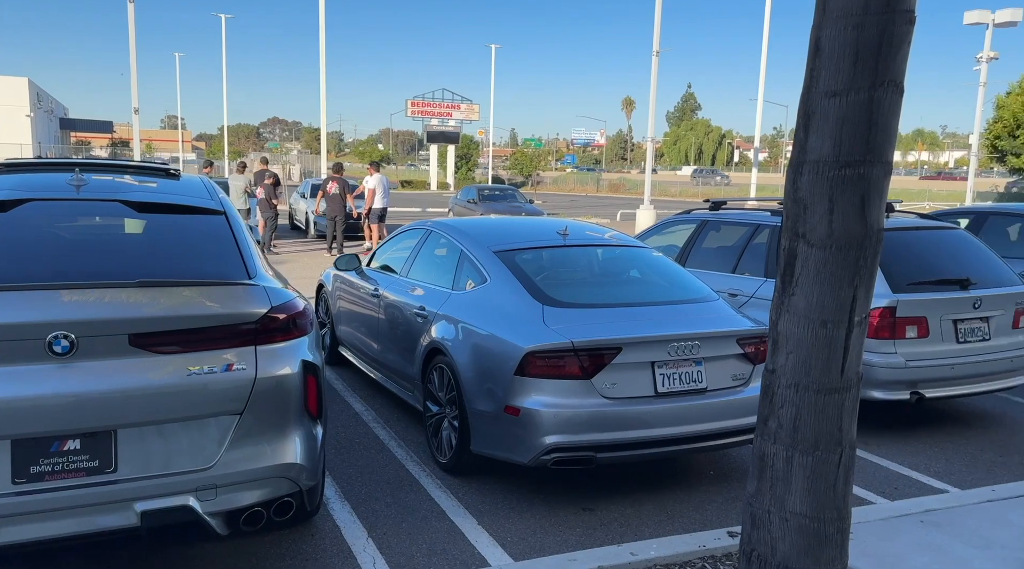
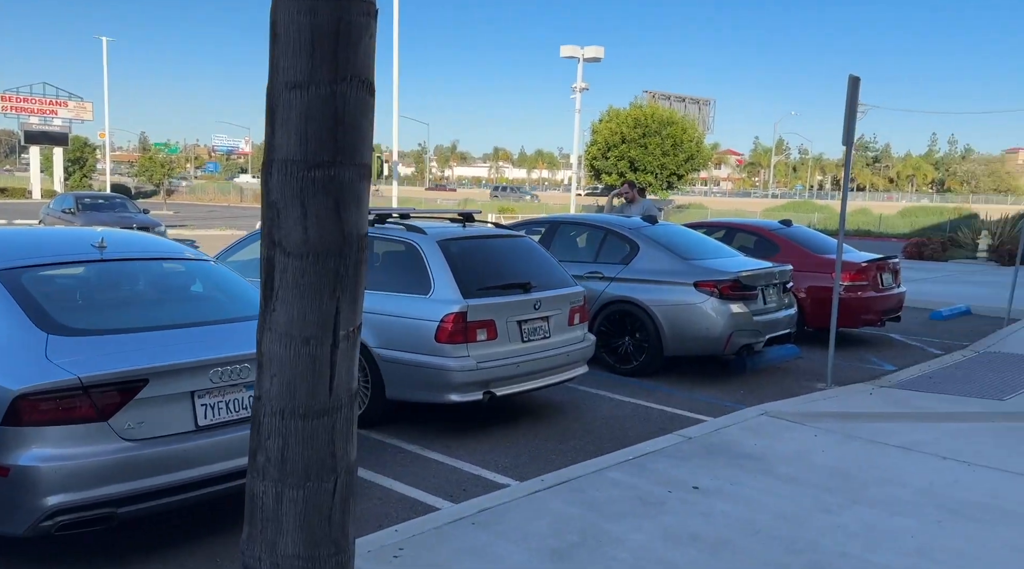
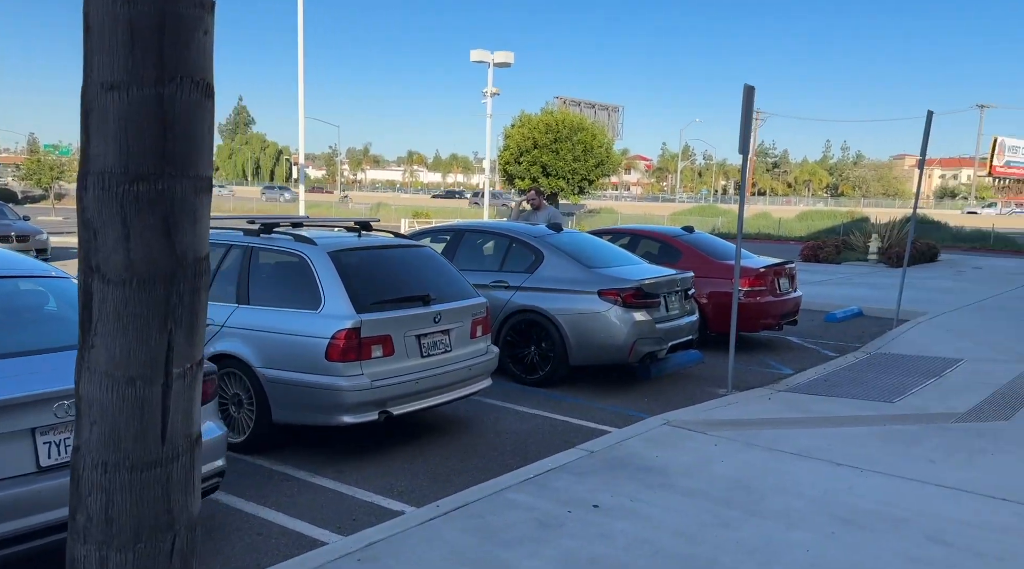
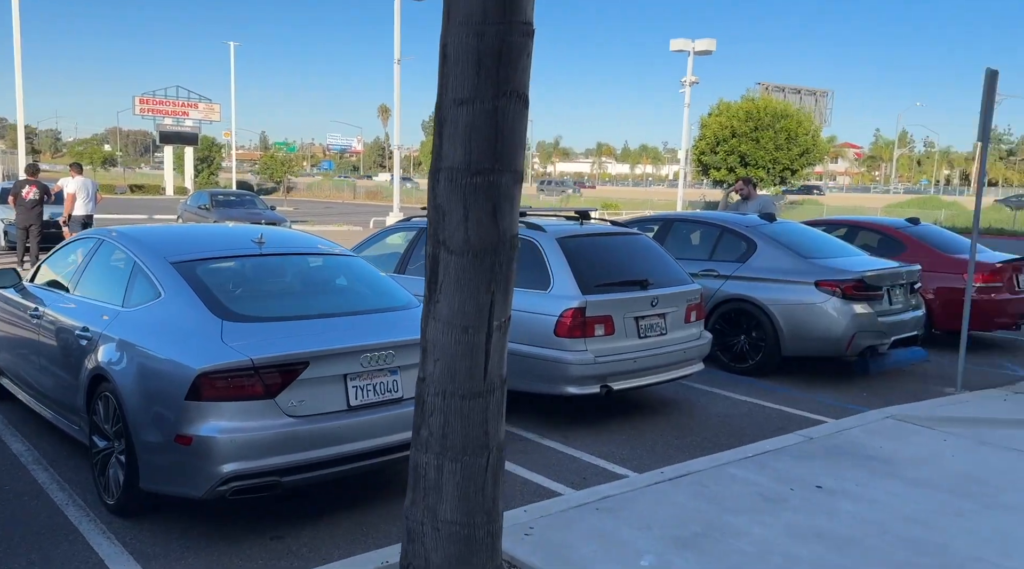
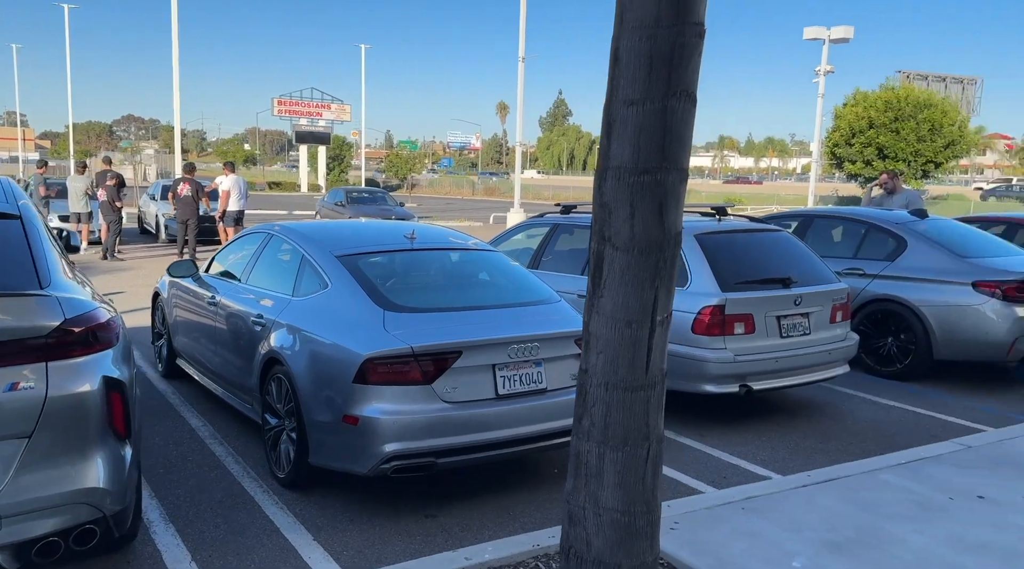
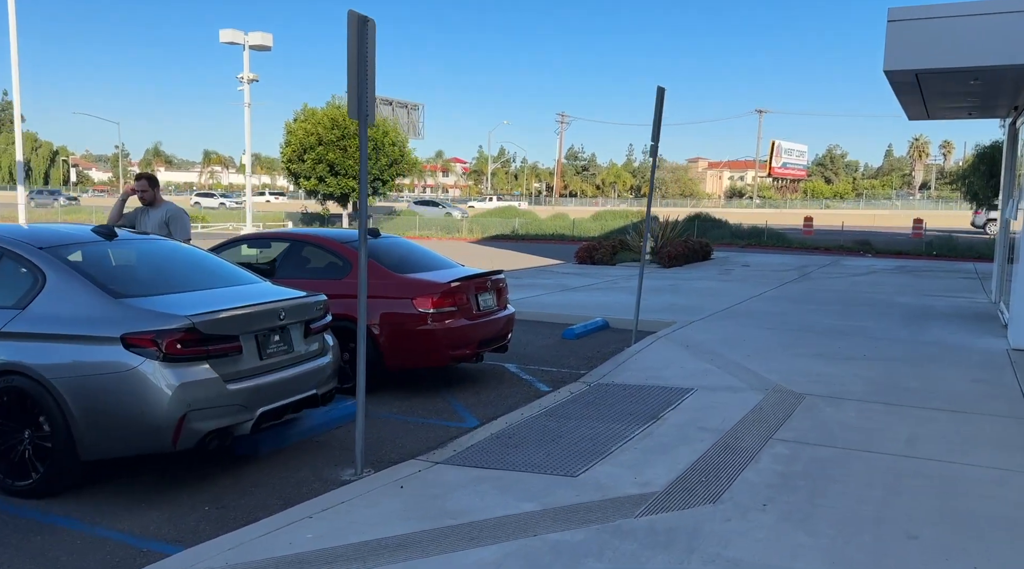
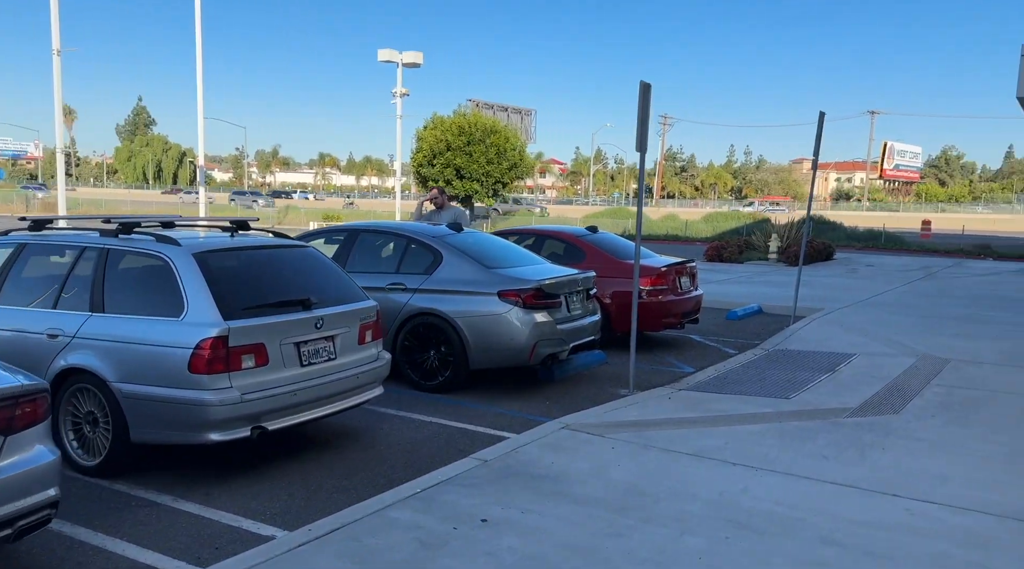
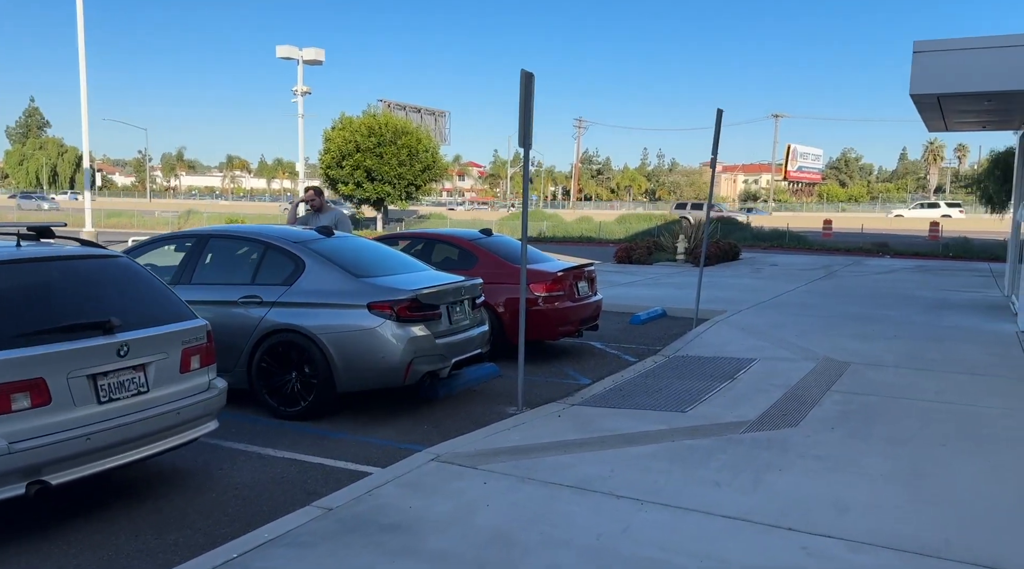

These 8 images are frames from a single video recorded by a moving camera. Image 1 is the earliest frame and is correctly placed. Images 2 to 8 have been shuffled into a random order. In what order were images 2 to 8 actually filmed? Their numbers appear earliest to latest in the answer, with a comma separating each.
5, 4, 2, 3, 7, 8, 6
